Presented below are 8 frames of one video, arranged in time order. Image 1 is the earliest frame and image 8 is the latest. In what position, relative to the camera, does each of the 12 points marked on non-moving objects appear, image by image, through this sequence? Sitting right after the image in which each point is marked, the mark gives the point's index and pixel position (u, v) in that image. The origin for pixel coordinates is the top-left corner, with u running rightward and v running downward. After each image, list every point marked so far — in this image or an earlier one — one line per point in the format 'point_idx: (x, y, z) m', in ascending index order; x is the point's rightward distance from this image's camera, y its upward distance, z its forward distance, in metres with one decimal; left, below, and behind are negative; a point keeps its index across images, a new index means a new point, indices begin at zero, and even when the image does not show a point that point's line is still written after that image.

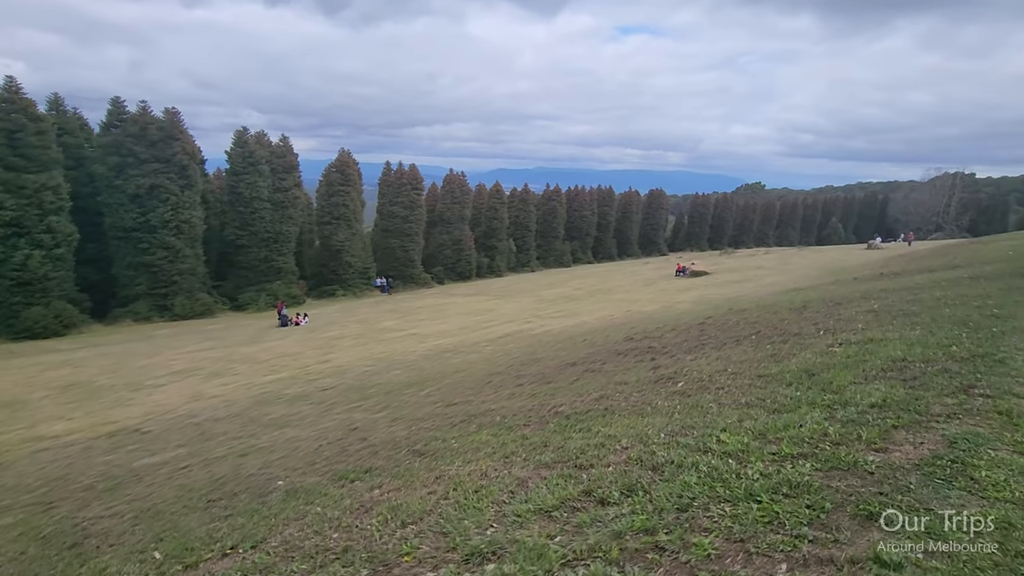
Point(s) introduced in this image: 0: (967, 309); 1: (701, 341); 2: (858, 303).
0: (+8.6, -0.4, +9.9) m
1: (+4.7, -1.3, +12.8) m
2: (+9.5, -0.4, +14.3) m
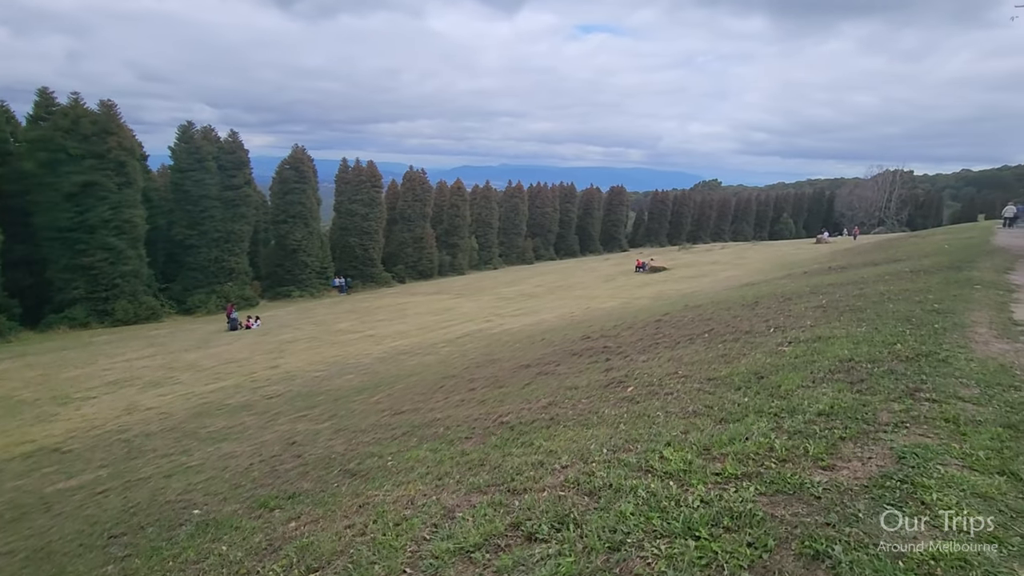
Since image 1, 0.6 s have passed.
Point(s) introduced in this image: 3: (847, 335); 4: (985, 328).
0: (+7.6, -0.3, +10.0) m
1: (+3.5, -1.3, +12.7) m
2: (+8.2, -0.3, +14.5) m
3: (+5.3, -0.7, +8.4) m
4: (+7.1, -0.6, +7.8) m
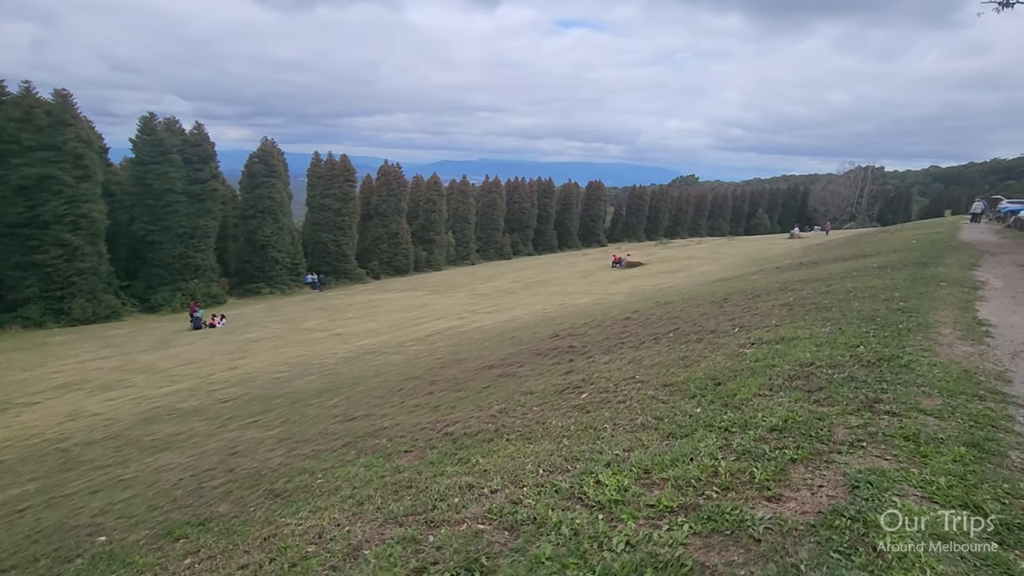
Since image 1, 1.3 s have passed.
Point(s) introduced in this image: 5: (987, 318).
0: (+6.8, -0.3, +9.8) m
1: (+2.6, -1.2, +12.3) m
2: (+7.2, -0.2, +14.3) m
3: (+4.6, -0.7, +8.1) m
4: (+6.3, -0.6, +7.6) m
5: (+7.6, -0.5, +8.4) m
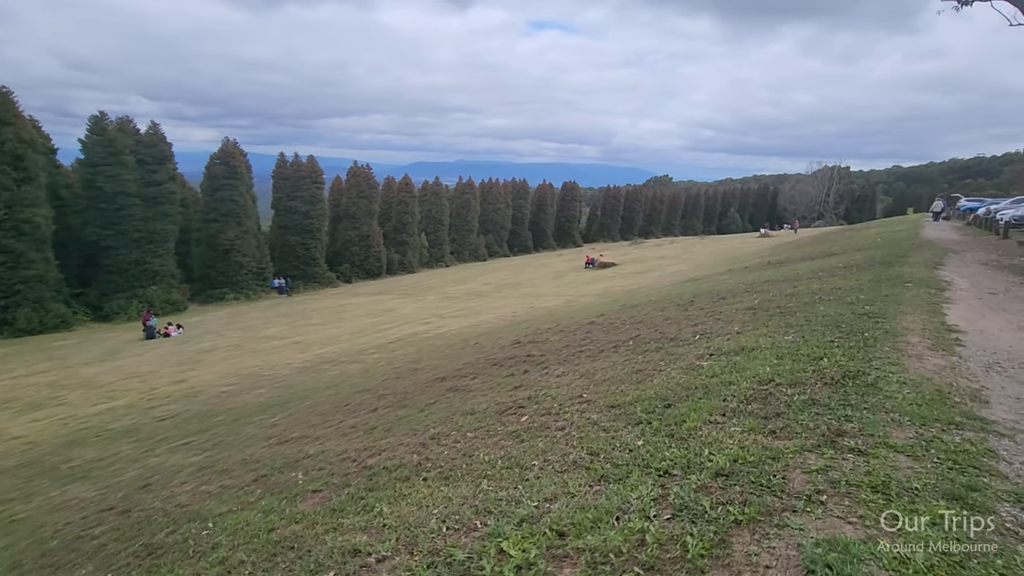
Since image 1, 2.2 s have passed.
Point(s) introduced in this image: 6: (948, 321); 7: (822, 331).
0: (+5.8, -0.3, +9.3) m
1: (+1.6, -1.3, +11.6) m
2: (+6.1, -0.3, +13.8) m
3: (+3.7, -0.8, +7.5) m
4: (+5.5, -0.7, +7.1) m
5: (+6.7, -0.5, +7.9) m
6: (+6.6, -0.5, +8.0) m
7: (+4.7, -0.7, +7.9) m
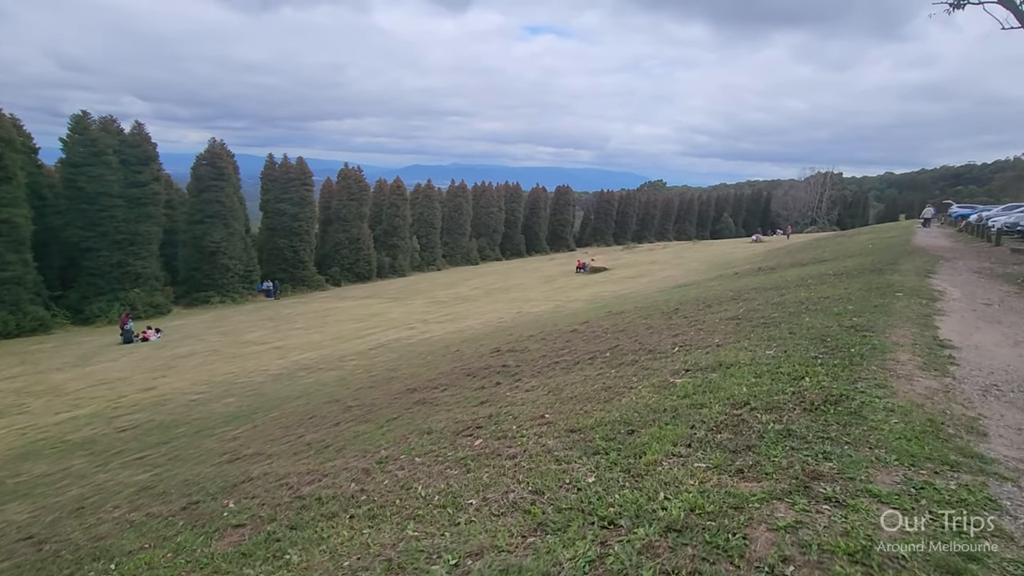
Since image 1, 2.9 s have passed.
0: (+5.3, -0.5, +8.8) m
1: (+1.0, -1.5, +11.1) m
2: (+5.5, -0.5, +13.3) m
3: (+3.2, -0.9, +7.0) m
4: (+5.0, -0.8, +6.6) m
5: (+6.2, -0.7, +7.4) m
6: (+6.1, -0.7, +7.5) m
7: (+4.2, -0.8, +7.4) m
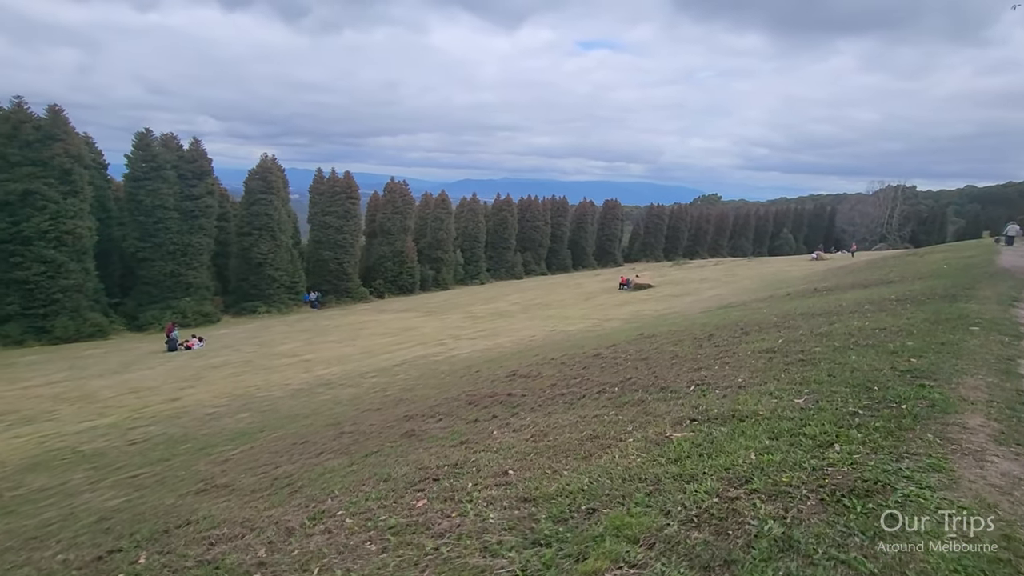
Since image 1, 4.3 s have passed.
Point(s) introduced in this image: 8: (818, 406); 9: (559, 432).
0: (+5.1, -1.0, +7.3) m
1: (+1.0, -1.9, +10.0) m
2: (+5.7, -1.0, +11.8) m
3: (+2.8, -1.3, +5.7) m
4: (+4.6, -1.2, +5.1) m
5: (+5.9, -1.1, +5.8) m
6: (+5.8, -1.1, +5.9) m
7: (+3.8, -1.2, +6.0) m
8: (+3.3, -1.2, +5.6) m
9: (+0.5, -1.8, +6.4) m
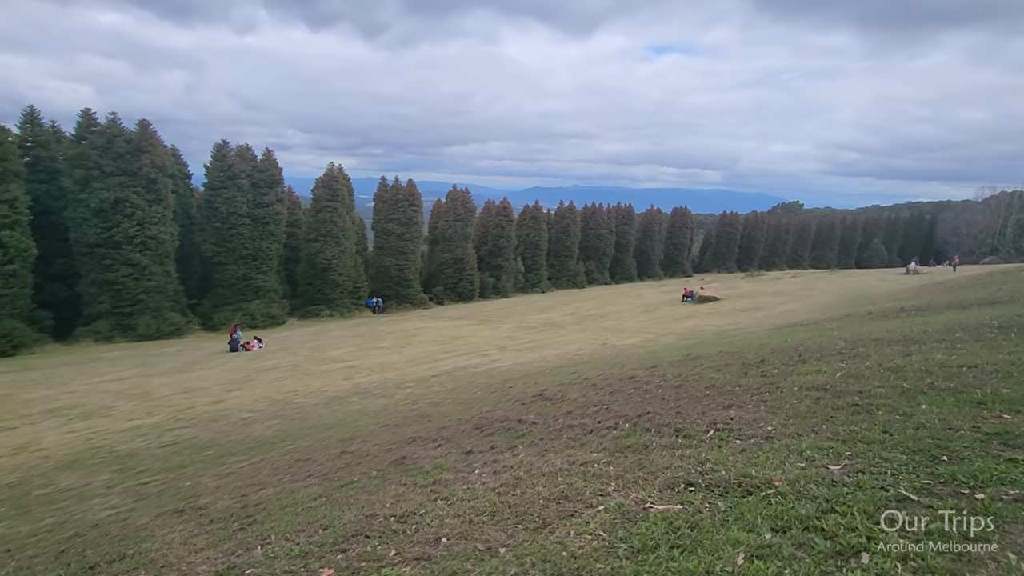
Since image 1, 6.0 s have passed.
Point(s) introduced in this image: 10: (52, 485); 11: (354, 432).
0: (+4.9, -1.3, +5.7) m
1: (+1.1, -2.2, +8.8) m
2: (+6.0, -1.4, +10.0) m
3: (+2.3, -1.6, +4.3) m
4: (+4.0, -1.5, +3.6) m
5: (+5.4, -1.4, +4.1) m
6: (+5.4, -1.4, +4.2) m
7: (+3.4, -1.5, +4.5) m
8: (+2.8, -1.5, +4.2) m
9: (+0.1, -2.0, +5.3) m
10: (-10.6, -4.5, +12.1) m
11: (-4.0, -3.7, +13.4) m
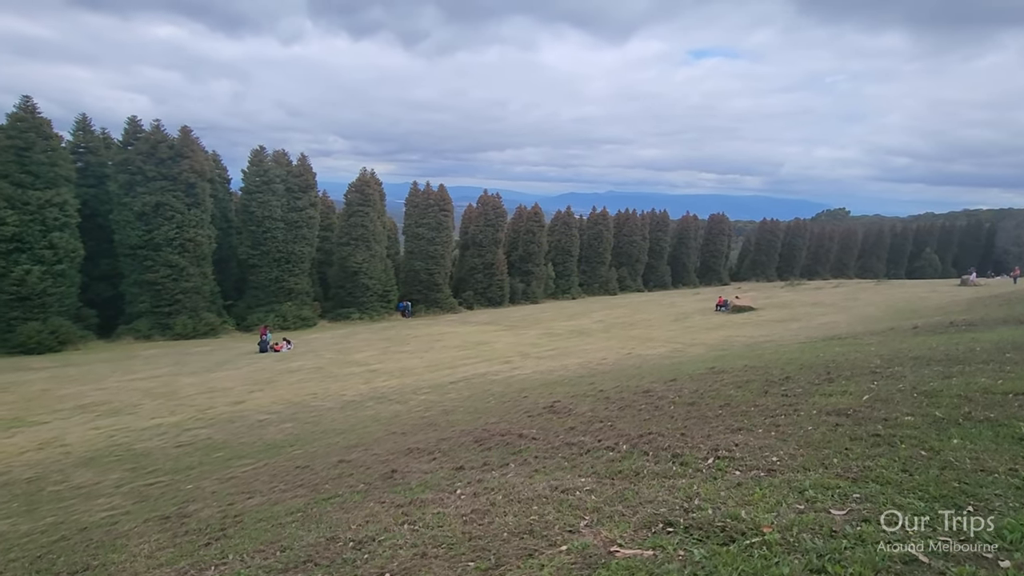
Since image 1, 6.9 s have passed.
0: (+4.6, -1.5, +5.0) m
1: (+1.0, -2.4, +8.3) m
2: (+6.0, -1.7, +9.2) m
3: (+2.0, -1.7, +3.8) m
4: (+3.6, -1.6, +2.9) m
5: (+5.0, -1.6, +3.4) m
6: (+5.0, -1.6, +3.5) m
7: (+3.1, -1.6, +3.9) m
8: (+2.4, -1.6, +3.6) m
9: (-0.1, -2.1, +4.9) m
10: (-10.4, -4.5, +12.3) m
11: (-3.8, -3.8, +13.3) m
